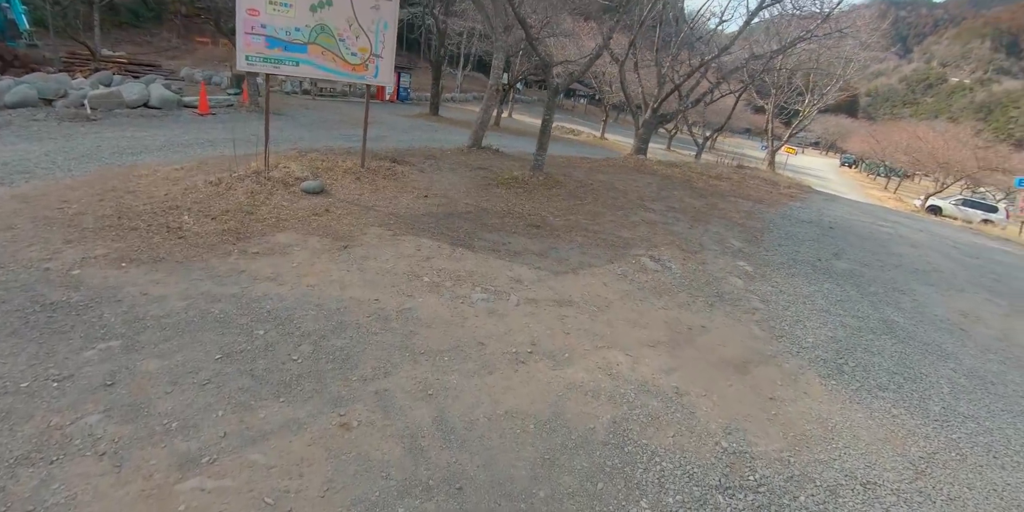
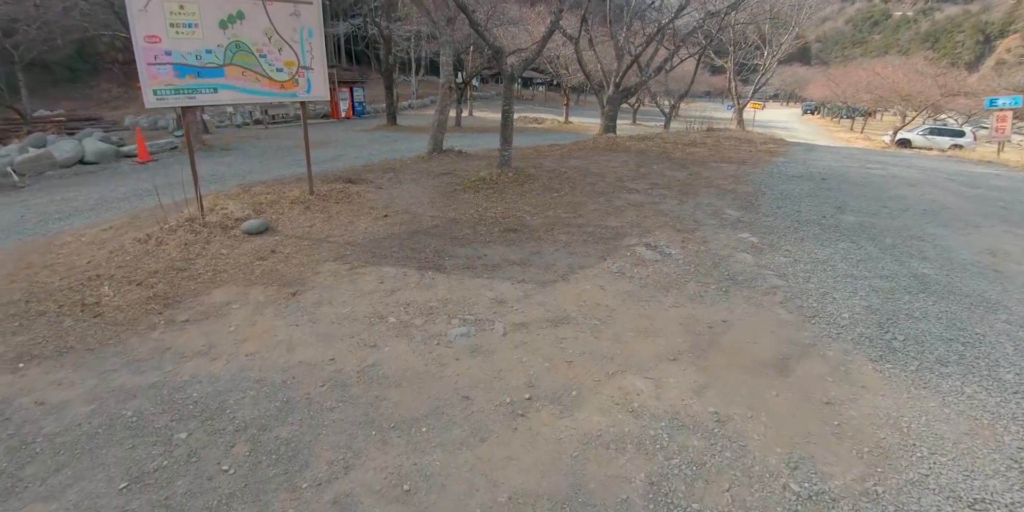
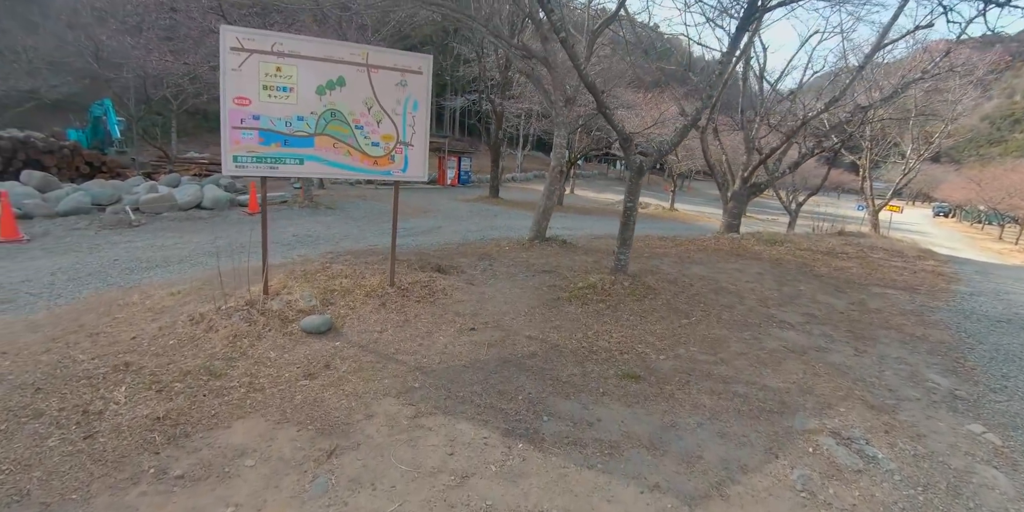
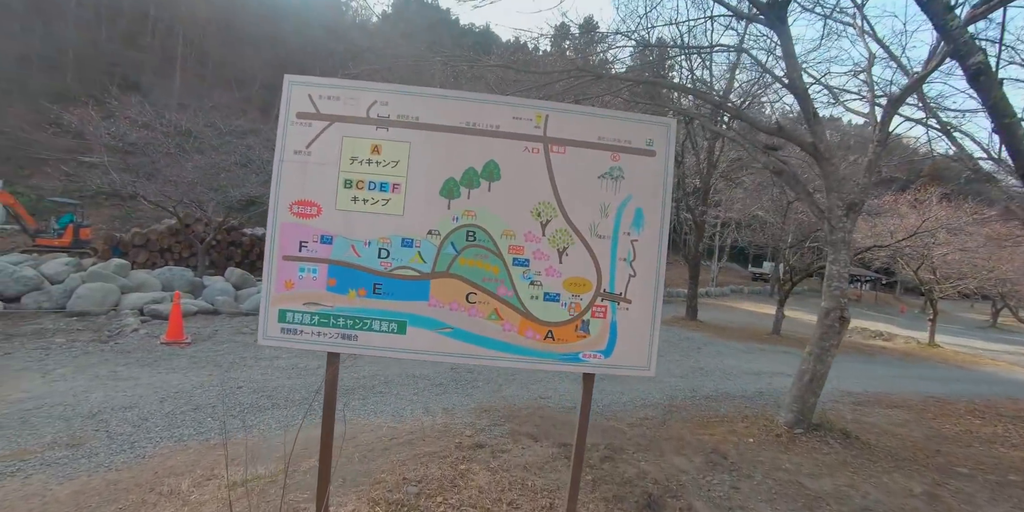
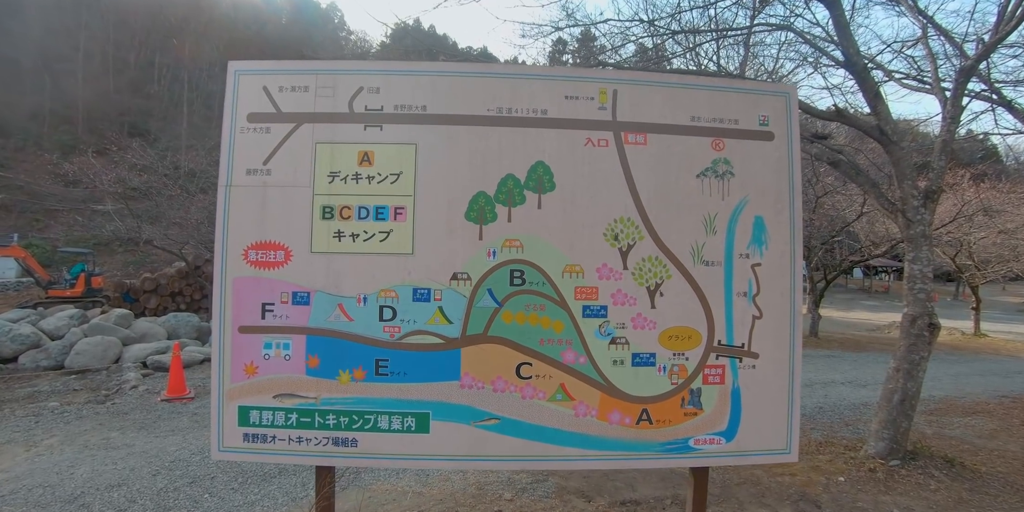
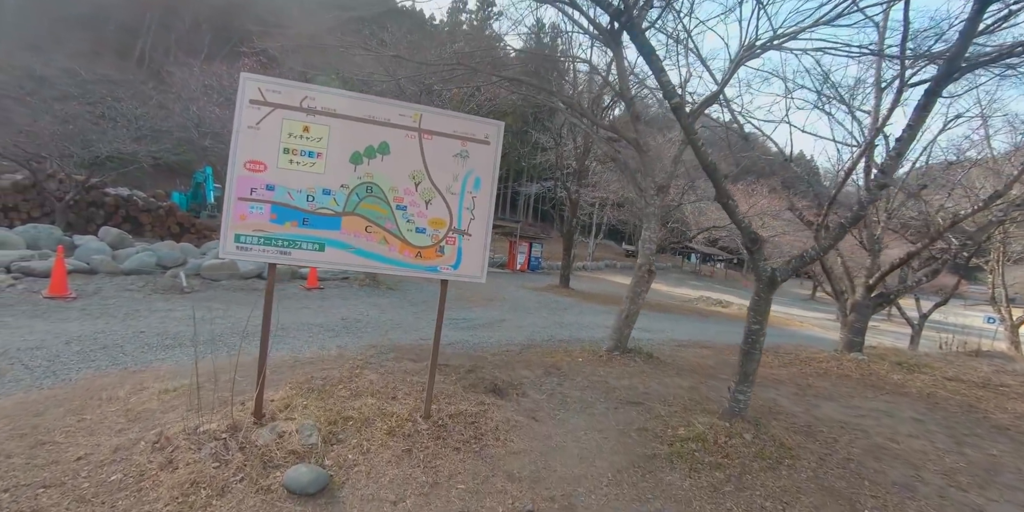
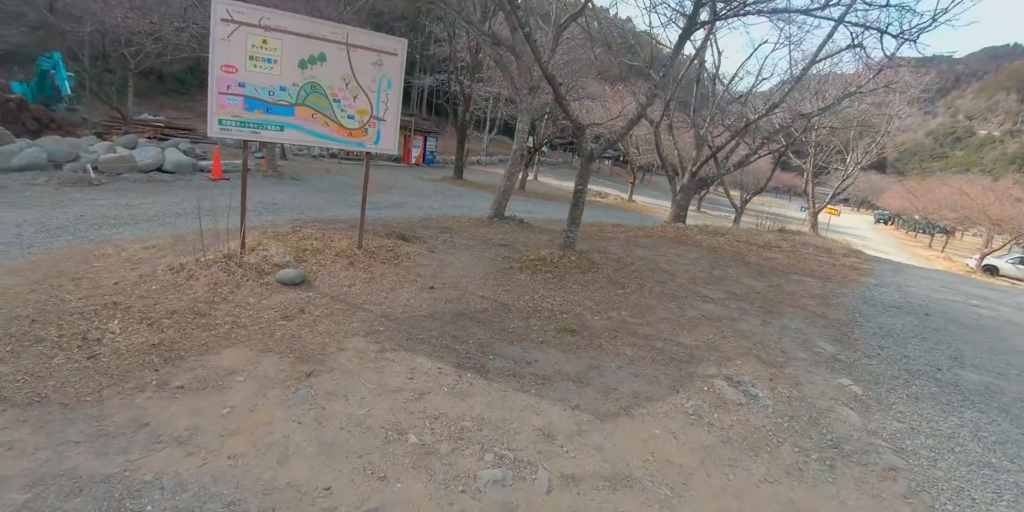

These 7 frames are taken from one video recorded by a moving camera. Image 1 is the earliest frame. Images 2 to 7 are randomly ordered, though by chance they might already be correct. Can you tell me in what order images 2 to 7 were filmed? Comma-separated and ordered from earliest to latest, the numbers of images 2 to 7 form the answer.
2, 7, 3, 6, 4, 5
